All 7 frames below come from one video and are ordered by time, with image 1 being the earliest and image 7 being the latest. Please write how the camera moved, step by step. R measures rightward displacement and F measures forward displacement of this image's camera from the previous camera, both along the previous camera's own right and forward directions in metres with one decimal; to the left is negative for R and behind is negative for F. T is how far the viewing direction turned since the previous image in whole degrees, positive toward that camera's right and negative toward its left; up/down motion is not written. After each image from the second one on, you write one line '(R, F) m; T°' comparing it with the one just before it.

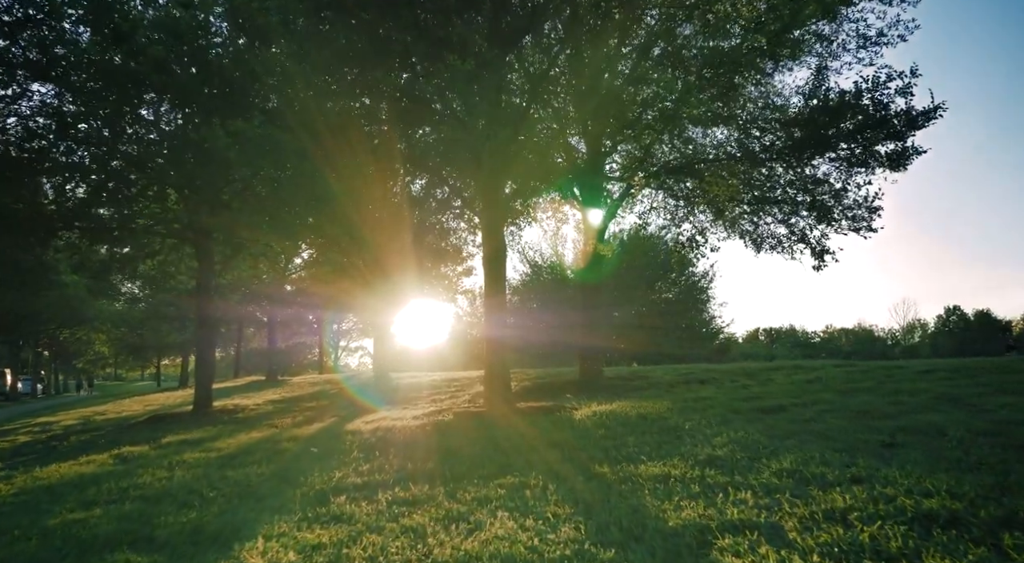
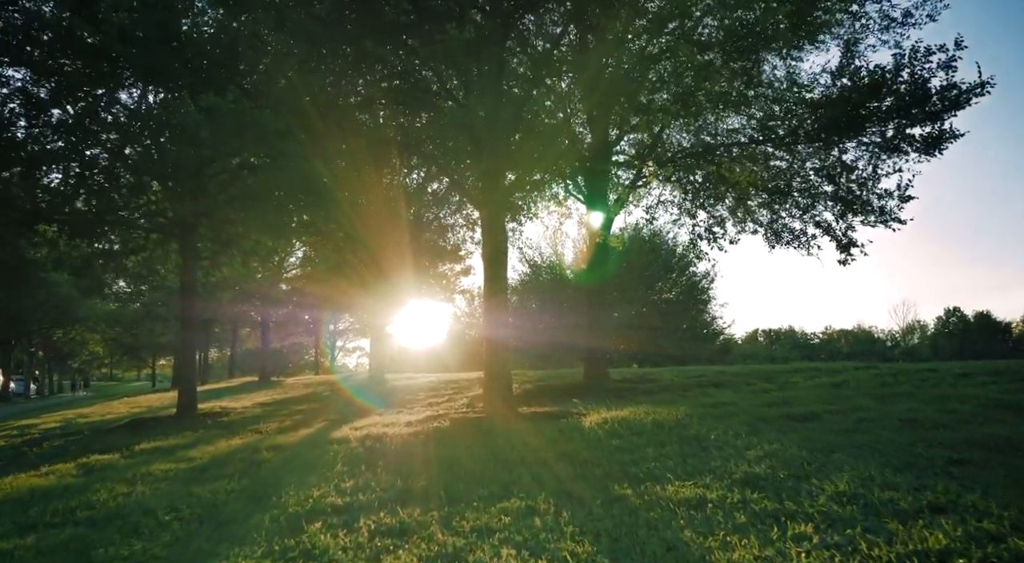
(-0.1, +1.1) m; 0°
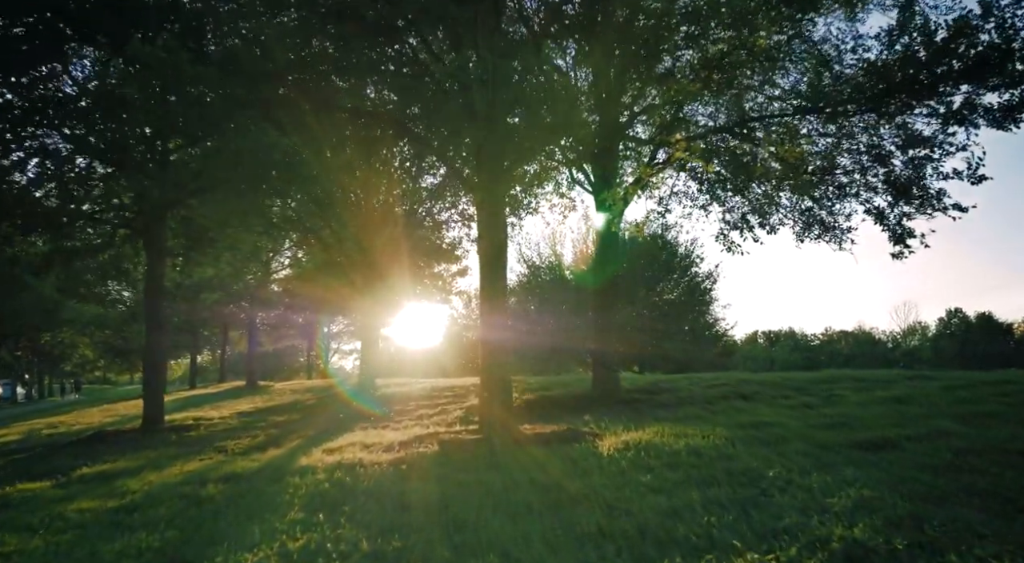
(-0.1, +1.9) m; 0°
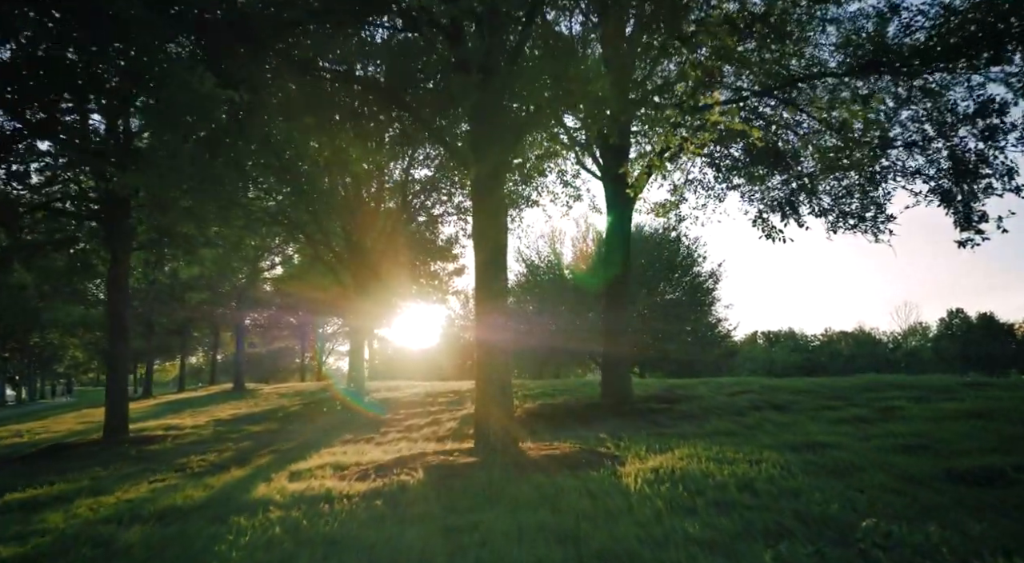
(0.0, +1.7) m; 0°
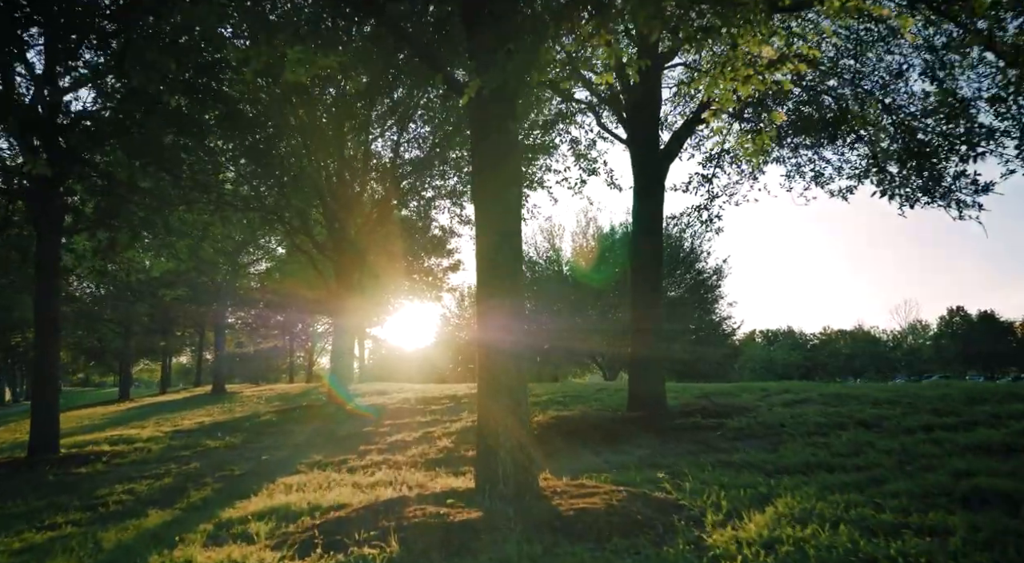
(-0.2, +2.8) m; 0°
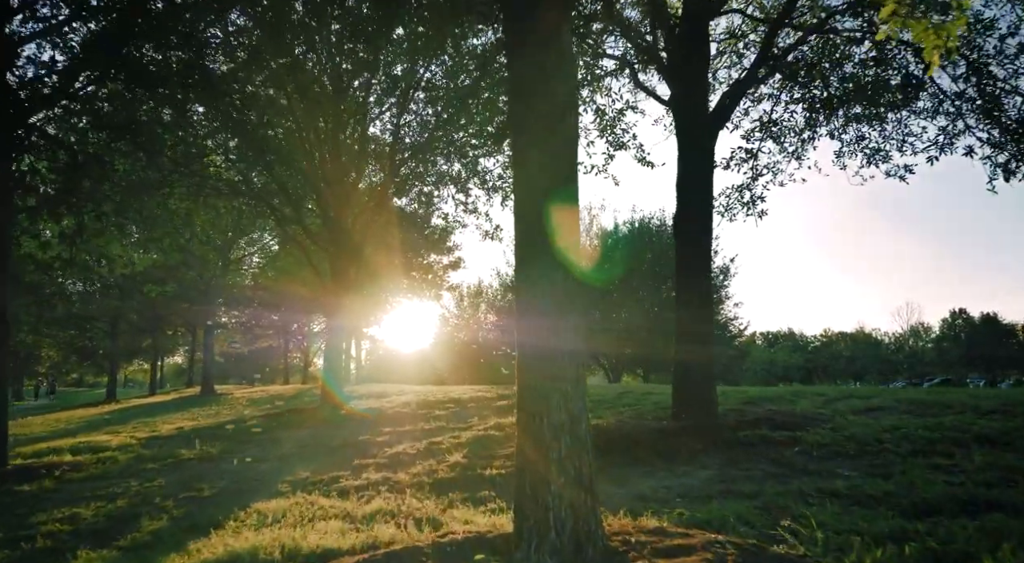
(-0.4, +1.9) m; 0°
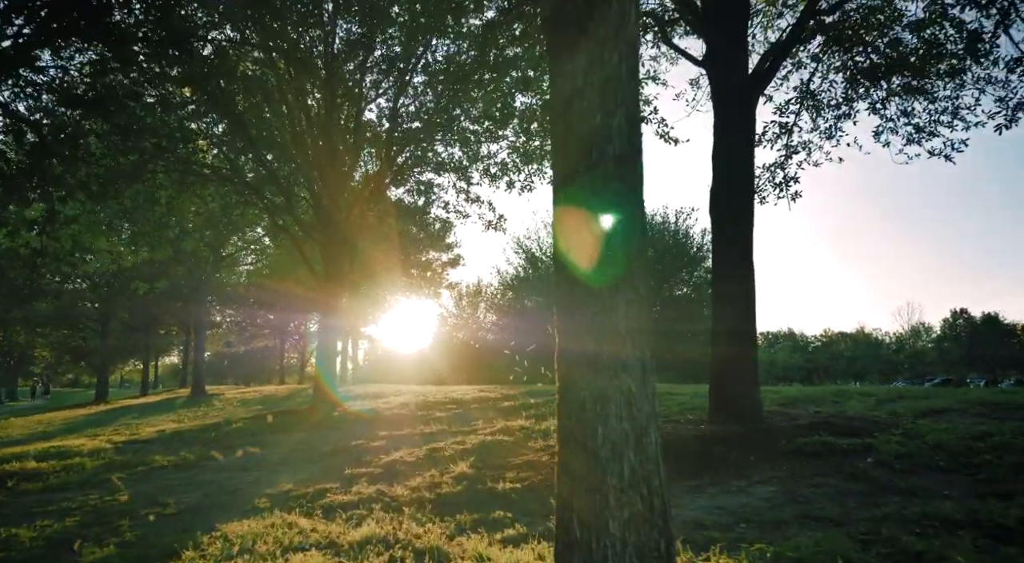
(-0.2, +1.3) m; 0°
